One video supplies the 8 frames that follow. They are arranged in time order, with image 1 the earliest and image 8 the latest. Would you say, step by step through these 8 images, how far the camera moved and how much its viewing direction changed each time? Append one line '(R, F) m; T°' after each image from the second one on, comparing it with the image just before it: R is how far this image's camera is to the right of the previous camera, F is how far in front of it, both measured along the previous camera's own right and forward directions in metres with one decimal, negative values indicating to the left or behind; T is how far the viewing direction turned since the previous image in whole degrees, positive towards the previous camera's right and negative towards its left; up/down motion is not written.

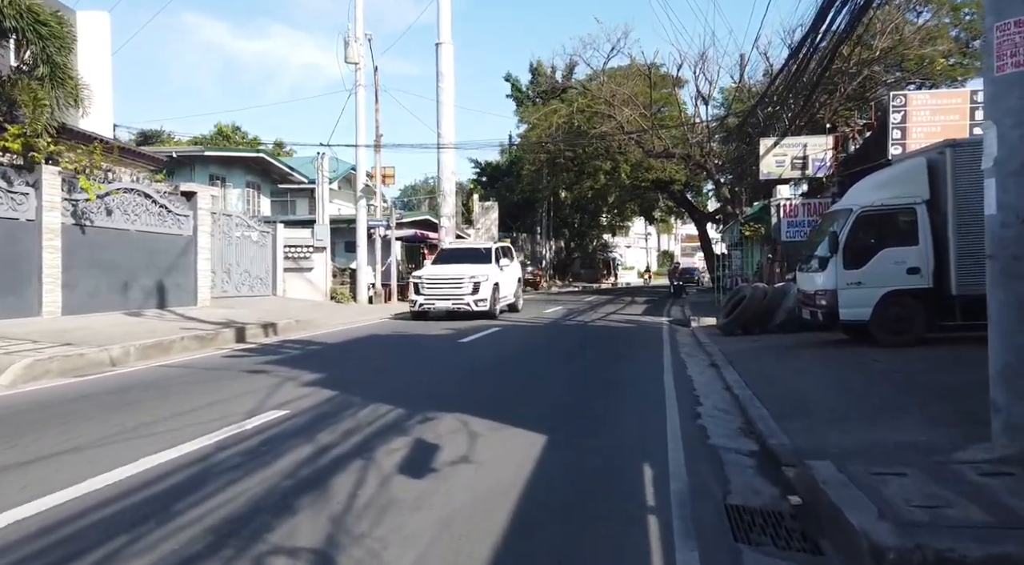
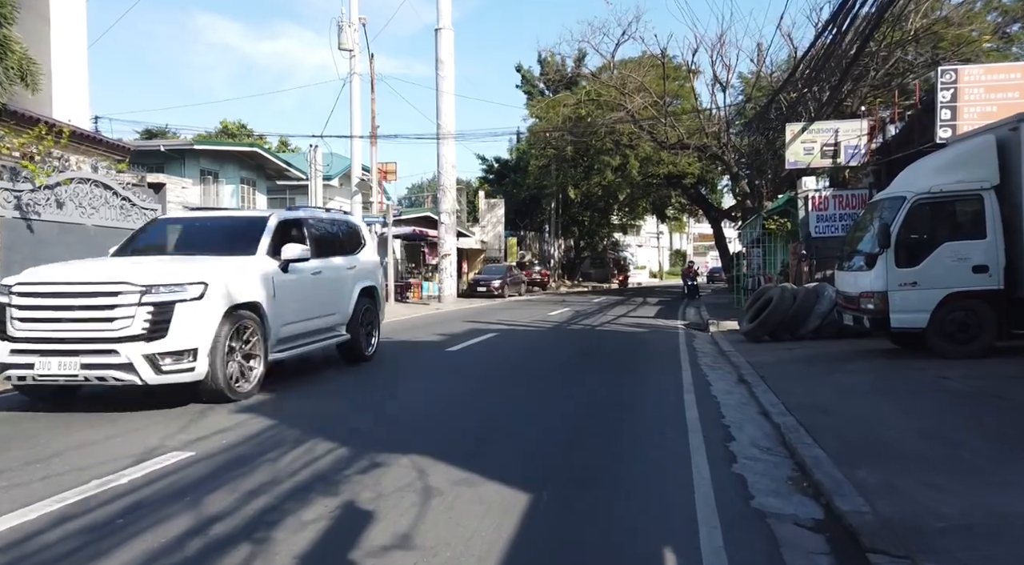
(+0.3, +1.8) m; -1°
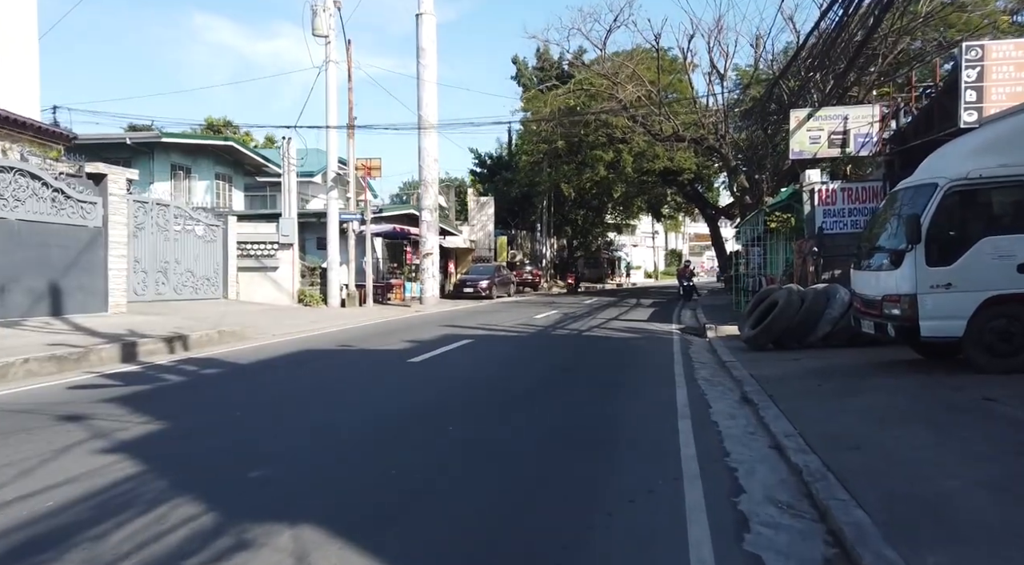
(+0.4, +1.6) m; 0°
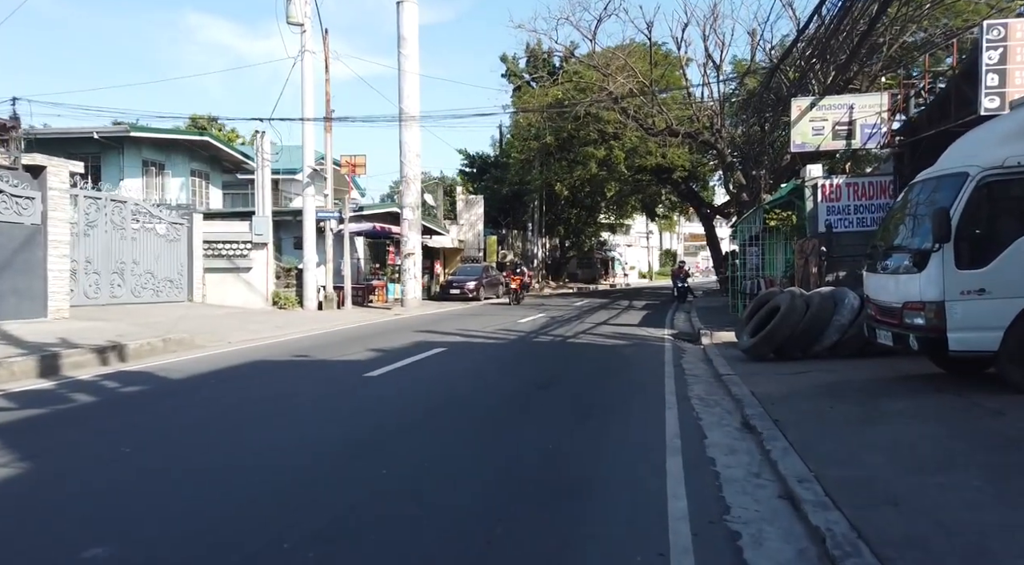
(+0.4, +1.3) m; 0°
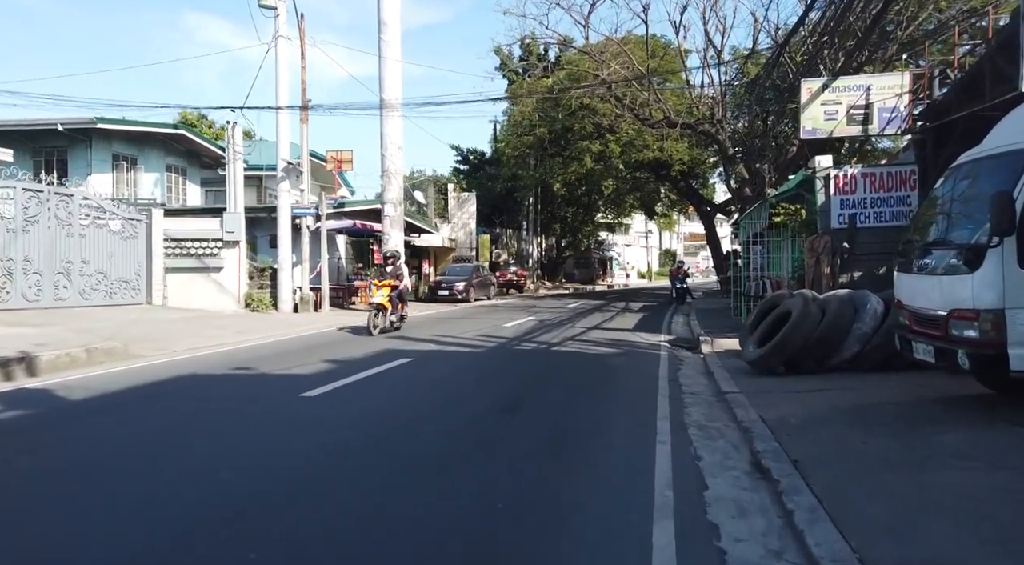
(+0.4, +1.5) m; 0°
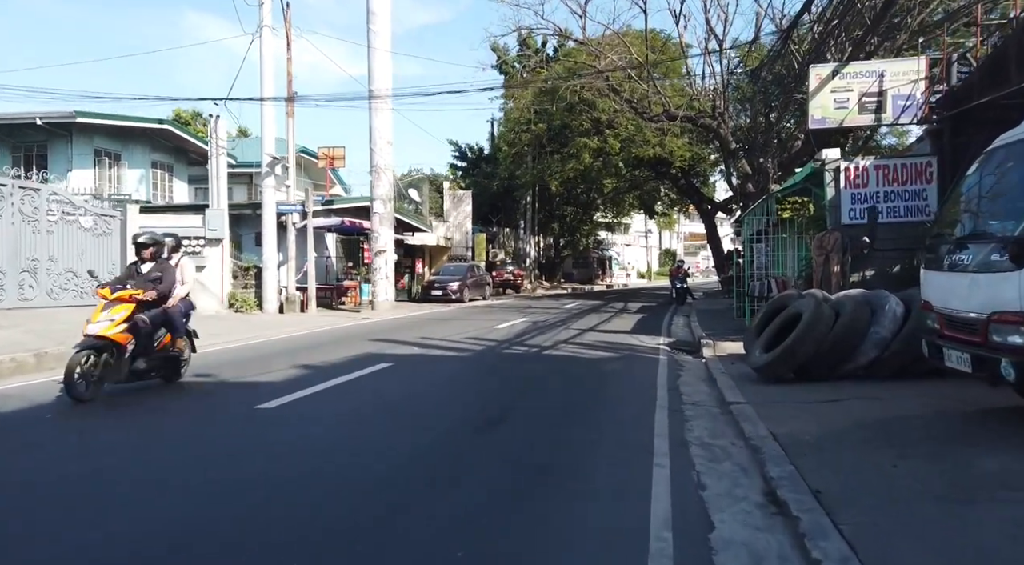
(+0.2, +0.9) m; 0°
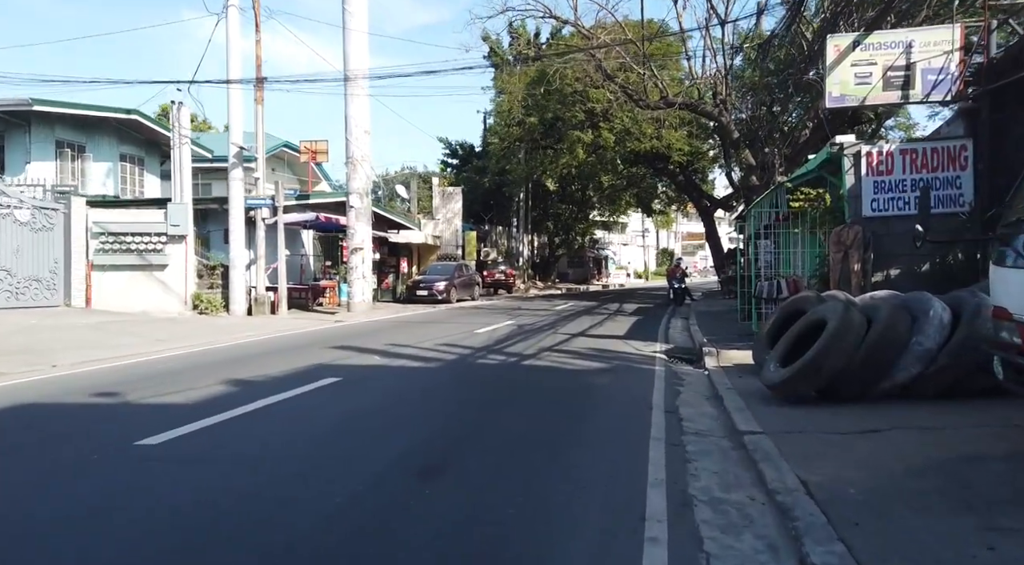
(+0.4, +1.6) m; 0°
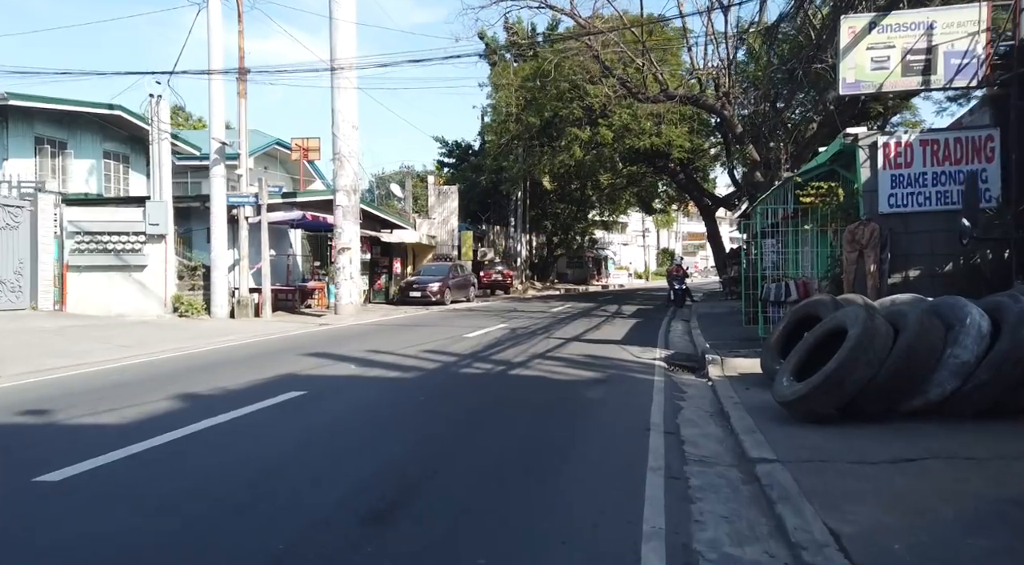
(+0.2, +0.9) m; 0°
